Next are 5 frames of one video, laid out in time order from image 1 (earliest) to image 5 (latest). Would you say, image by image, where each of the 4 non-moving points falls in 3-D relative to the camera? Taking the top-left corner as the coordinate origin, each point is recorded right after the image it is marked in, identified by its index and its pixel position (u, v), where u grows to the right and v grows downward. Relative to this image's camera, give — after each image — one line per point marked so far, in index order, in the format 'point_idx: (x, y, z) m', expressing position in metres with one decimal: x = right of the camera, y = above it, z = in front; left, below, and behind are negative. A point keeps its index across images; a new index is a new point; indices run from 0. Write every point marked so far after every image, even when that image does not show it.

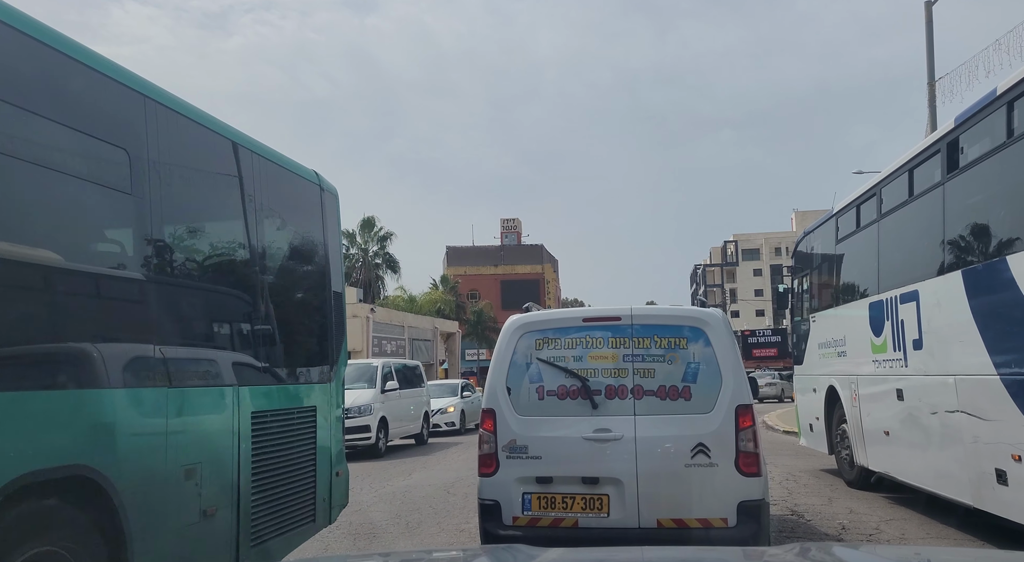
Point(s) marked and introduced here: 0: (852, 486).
0: (+4.3, -2.6, +10.9) m
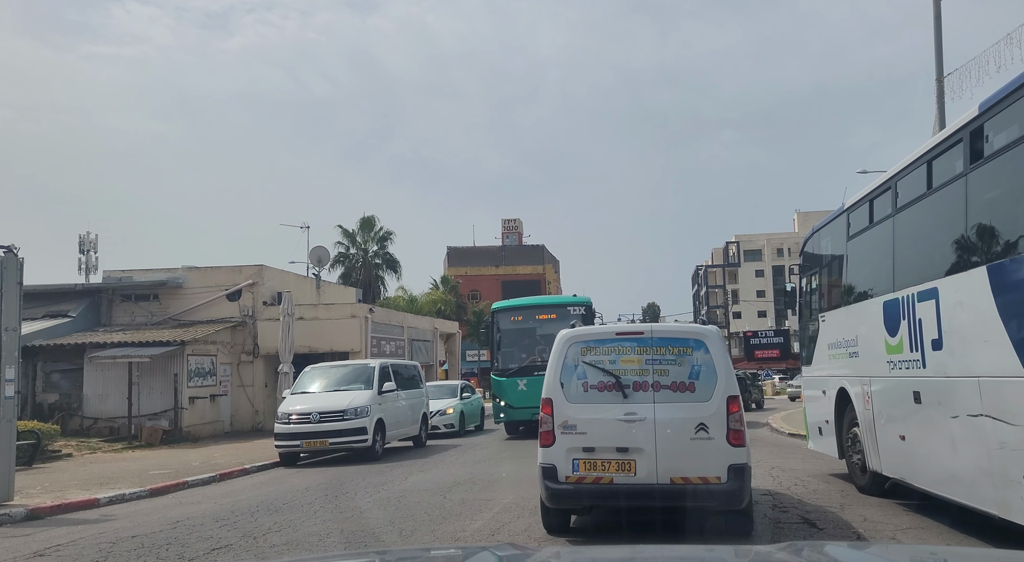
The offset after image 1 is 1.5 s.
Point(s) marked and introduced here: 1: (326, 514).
0: (+4.3, -2.6, +10.5) m
1: (-2.2, -2.8, +10.3) m
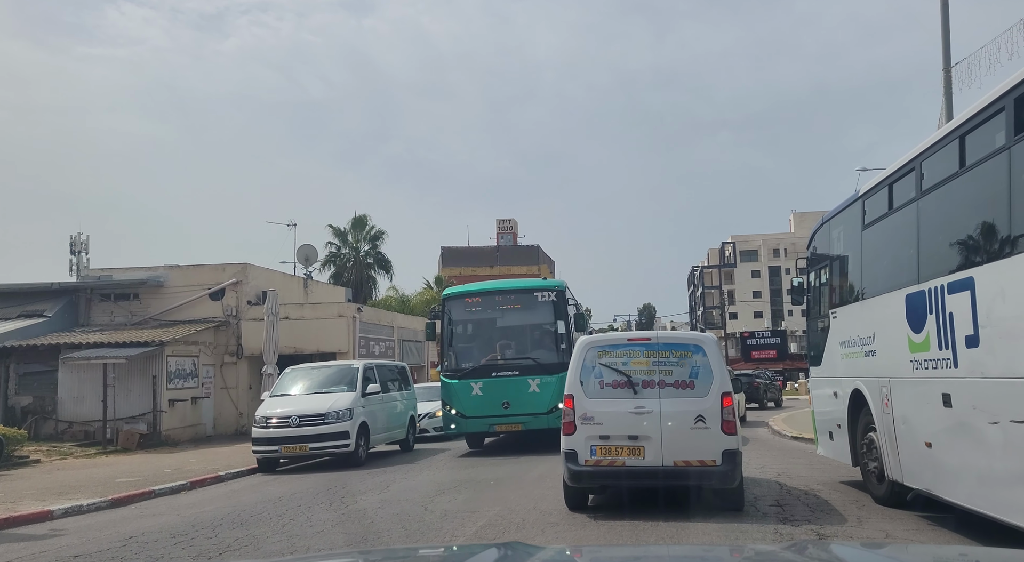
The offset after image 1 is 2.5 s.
0: (+4.1, -2.5, +9.6) m
1: (-2.4, -2.7, +9.4) m
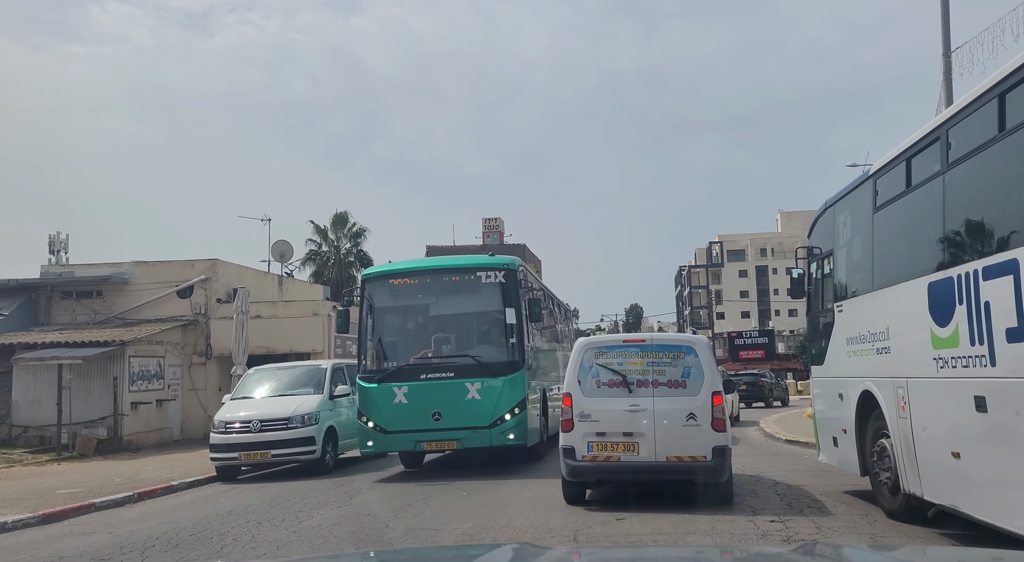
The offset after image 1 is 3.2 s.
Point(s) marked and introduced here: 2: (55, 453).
0: (+3.8, -2.4, +8.6) m
1: (-2.6, -2.6, +8.3) m
2: (-10.3, -3.9, +19.4) m
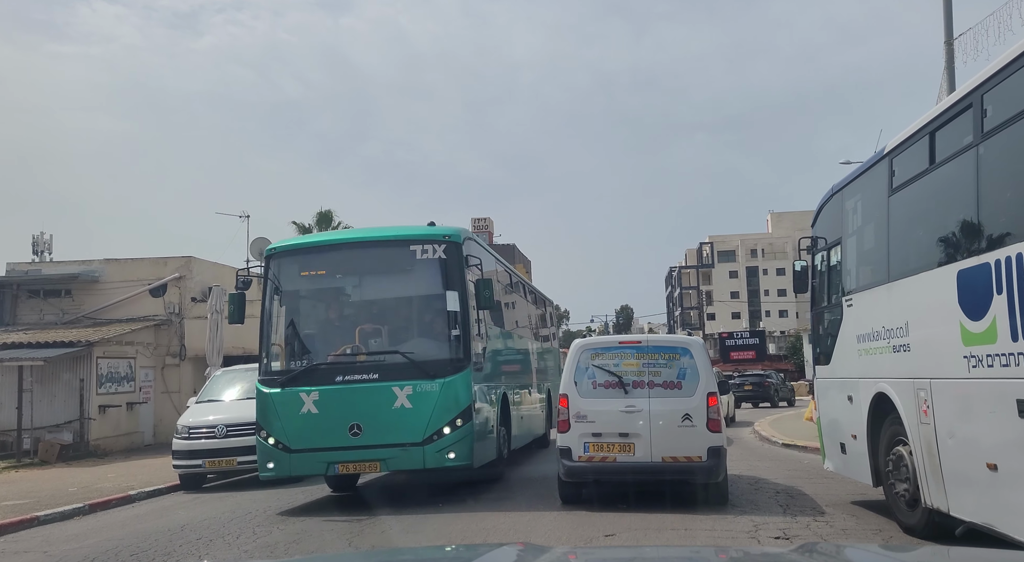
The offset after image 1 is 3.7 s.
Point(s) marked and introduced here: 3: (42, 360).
0: (+3.6, -2.3, +7.8) m
1: (-2.9, -2.5, +7.4) m
2: (-10.6, -3.8, +18.4) m
3: (-10.3, -1.7, +19.0) m
